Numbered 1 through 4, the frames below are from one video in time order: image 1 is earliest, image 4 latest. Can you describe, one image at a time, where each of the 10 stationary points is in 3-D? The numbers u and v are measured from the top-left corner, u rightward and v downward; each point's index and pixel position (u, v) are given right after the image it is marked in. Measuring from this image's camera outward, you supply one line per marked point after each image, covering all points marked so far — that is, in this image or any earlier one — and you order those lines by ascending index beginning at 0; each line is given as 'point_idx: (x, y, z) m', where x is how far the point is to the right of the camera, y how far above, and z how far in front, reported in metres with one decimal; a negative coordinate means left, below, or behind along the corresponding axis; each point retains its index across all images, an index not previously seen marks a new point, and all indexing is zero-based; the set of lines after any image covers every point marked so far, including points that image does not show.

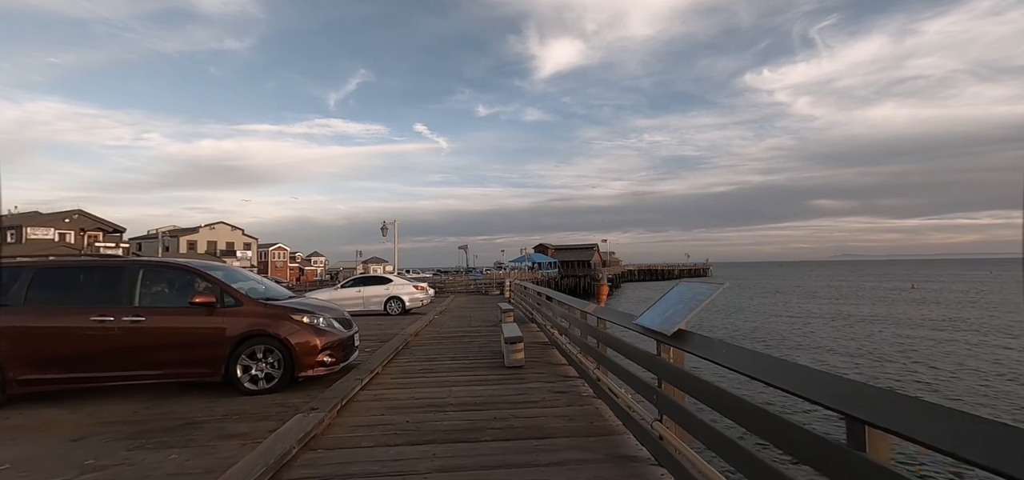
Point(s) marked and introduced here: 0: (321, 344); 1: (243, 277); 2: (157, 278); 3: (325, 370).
0: (-2.5, -1.4, +6.0) m
1: (-4.4, -0.6, +7.4) m
2: (-4.7, -0.5, +6.0) m
3: (-2.5, -1.7, +6.0) m
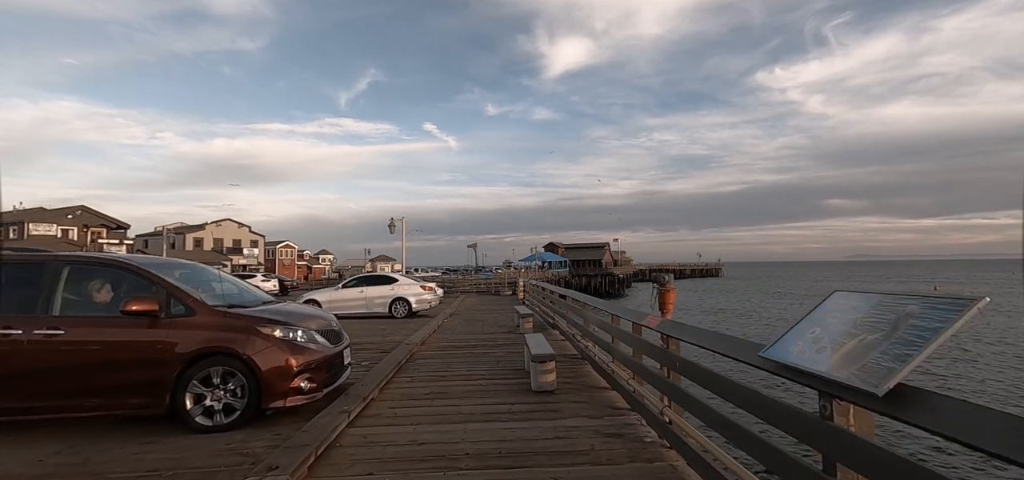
0: (-2.2, -1.3, +4.6) m
1: (-4.0, -0.5, +6.1) m
2: (-4.4, -0.4, +4.7) m
3: (-2.2, -1.6, +4.7) m
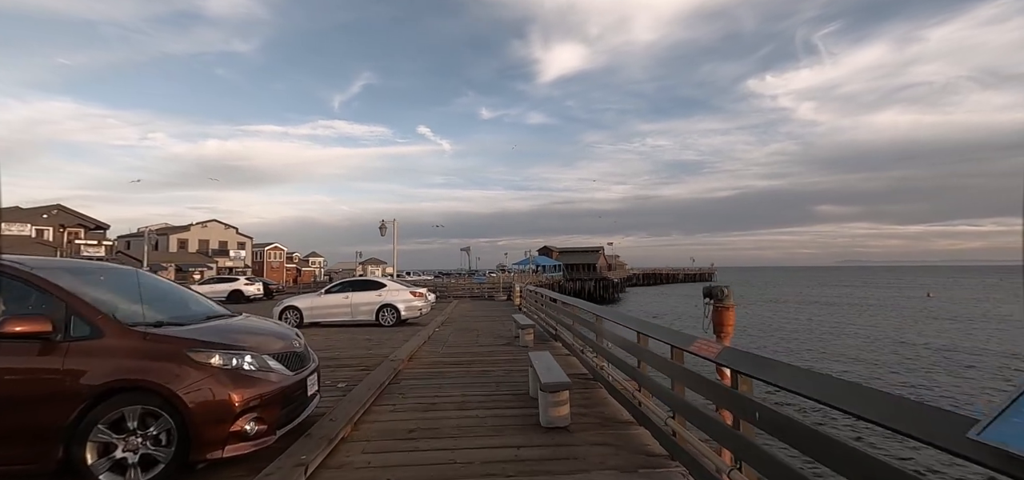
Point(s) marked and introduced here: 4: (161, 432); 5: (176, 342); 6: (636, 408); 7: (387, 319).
0: (-2.1, -1.3, +3.6) m
1: (-4.0, -0.5, +5.0) m
2: (-4.3, -0.4, +3.6) m
3: (-2.1, -1.6, +3.6) m
4: (-2.7, -1.4, +3.4) m
5: (-2.7, -0.8, +3.6) m
6: (+1.2, -1.7, +4.7) m
7: (-3.8, -2.4, +13.8) m
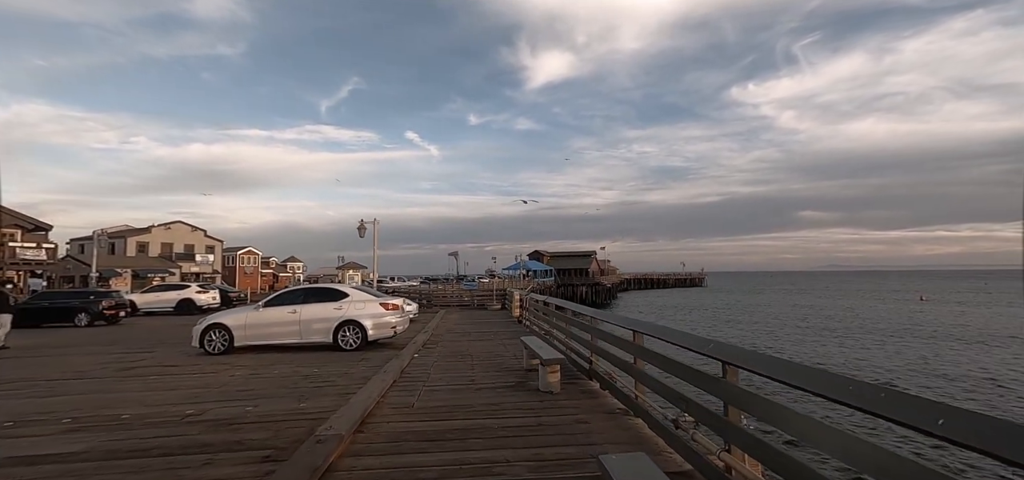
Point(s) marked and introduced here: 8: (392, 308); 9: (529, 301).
0: (-1.8, -1.0, +0.1) m
1: (-3.7, -0.3, +1.5) m
2: (-3.9, -0.1, +0.1) m
3: (-1.7, -1.4, +0.2) m
4: (-2.3, -1.2, 0.0) m
5: (-2.3, -0.6, +0.1) m
6: (+1.6, -1.5, +1.4) m
7: (-3.7, -2.3, +10.2) m
8: (-2.9, -1.6, +10.8) m
9: (+0.6, -2.0, +14.3) m
